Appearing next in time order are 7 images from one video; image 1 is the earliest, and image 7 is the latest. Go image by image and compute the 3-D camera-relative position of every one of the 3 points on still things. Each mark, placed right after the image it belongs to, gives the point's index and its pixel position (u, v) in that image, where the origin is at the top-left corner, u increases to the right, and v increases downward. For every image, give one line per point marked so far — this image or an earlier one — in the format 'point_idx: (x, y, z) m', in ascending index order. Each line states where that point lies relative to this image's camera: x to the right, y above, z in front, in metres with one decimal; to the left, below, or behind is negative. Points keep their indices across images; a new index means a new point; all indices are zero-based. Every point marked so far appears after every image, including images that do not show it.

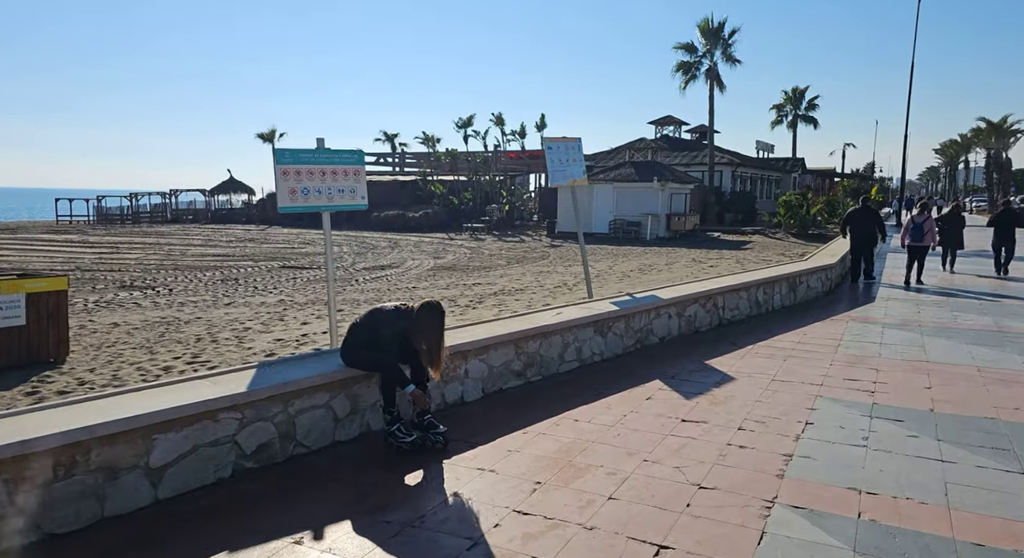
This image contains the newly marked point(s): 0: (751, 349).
0: (+2.5, -0.7, +6.7) m
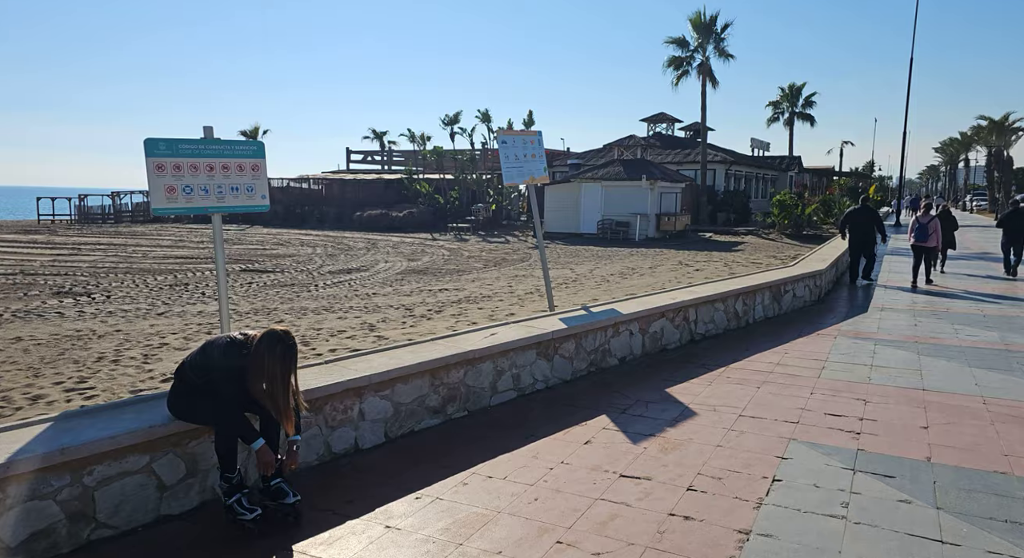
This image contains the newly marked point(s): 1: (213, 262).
0: (+1.9, -0.9, +5.8) m
1: (-7.9, +0.4, +16.7) m
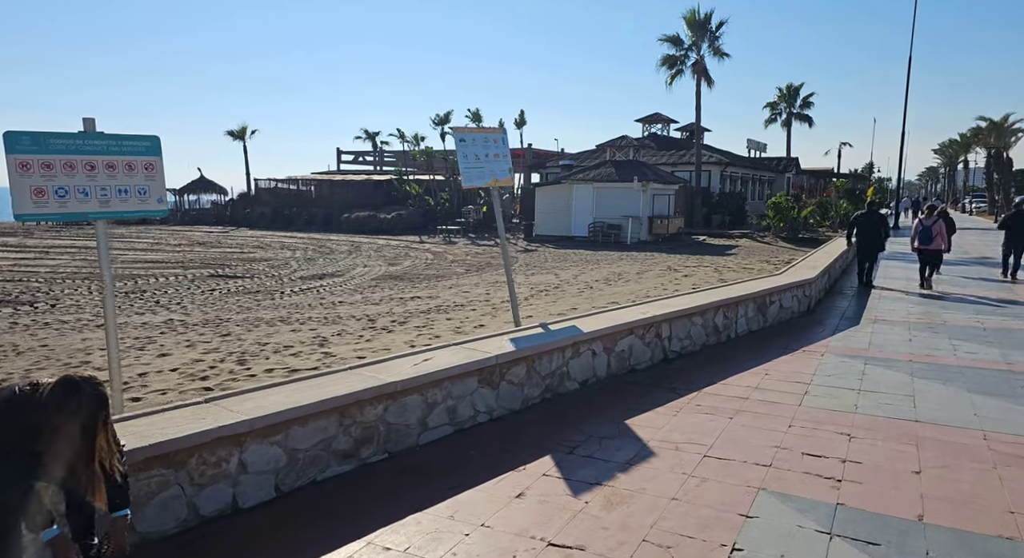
0: (+1.5, -1.0, +5.2) m
1: (-8.3, +0.3, +16.1) m
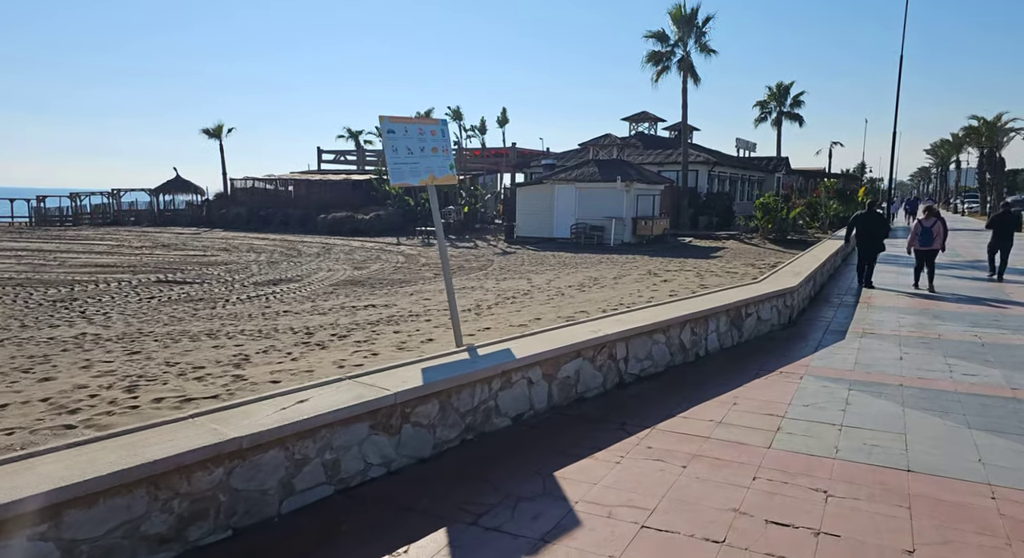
0: (+0.9, -1.1, +4.3) m
1: (-9.0, +0.2, +15.1) m
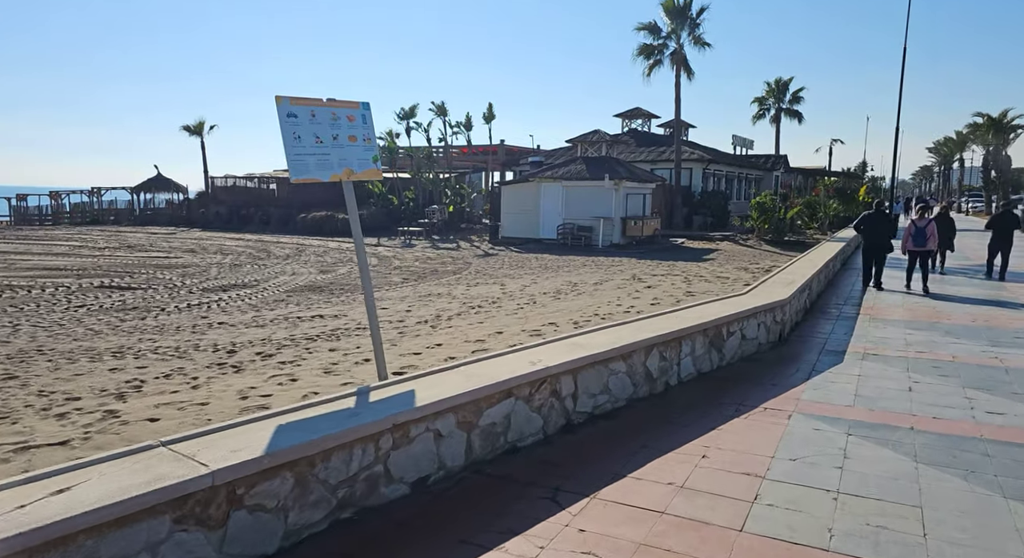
0: (+0.3, -1.2, +3.3) m
1: (-9.6, +0.1, +14.1) m
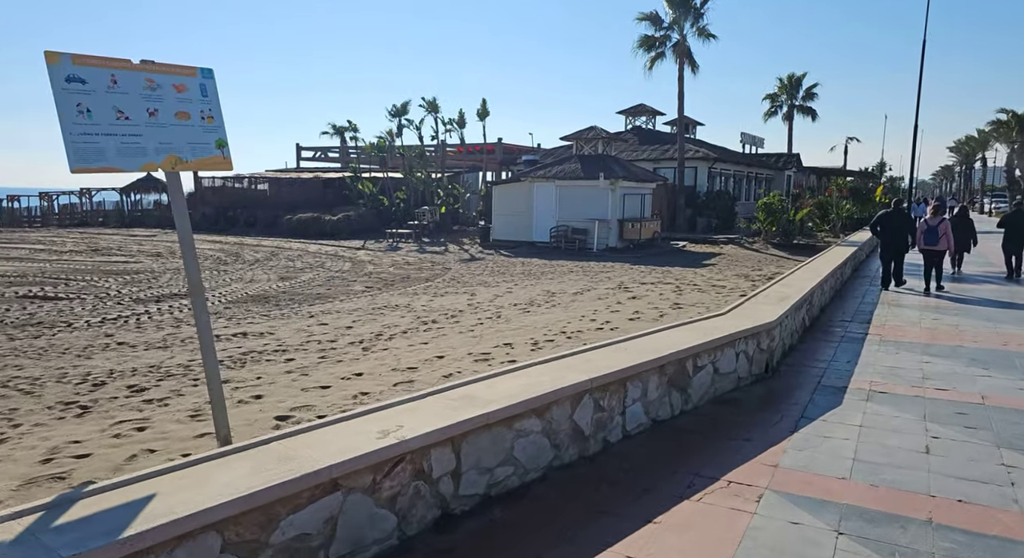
0: (-0.5, -1.4, +2.0) m
1: (-10.1, -0.1, +12.9) m
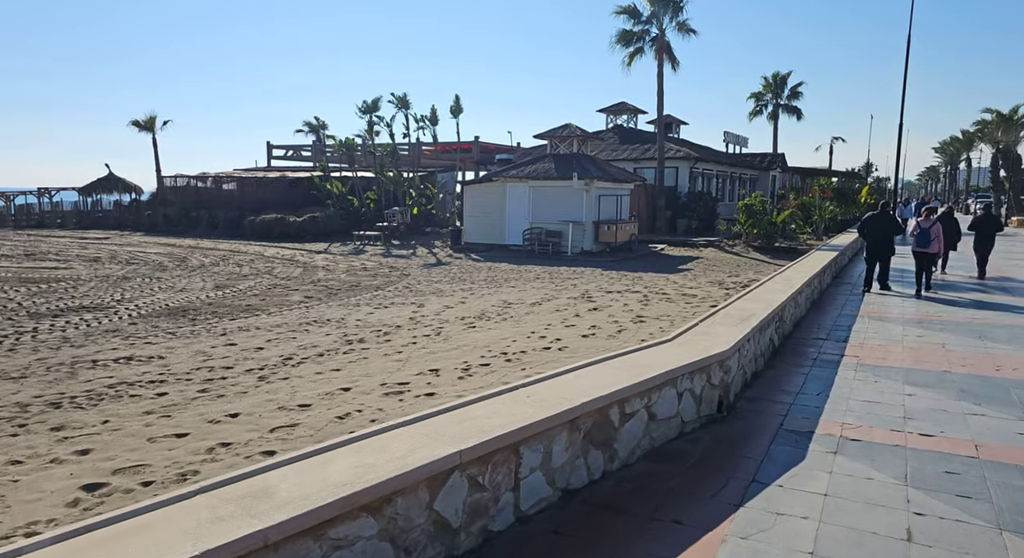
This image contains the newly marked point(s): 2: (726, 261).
0: (-1.2, -1.6, +0.8) m
1: (-11.0, -0.3, +11.7) m
2: (+6.2, +0.5, +18.6) m
